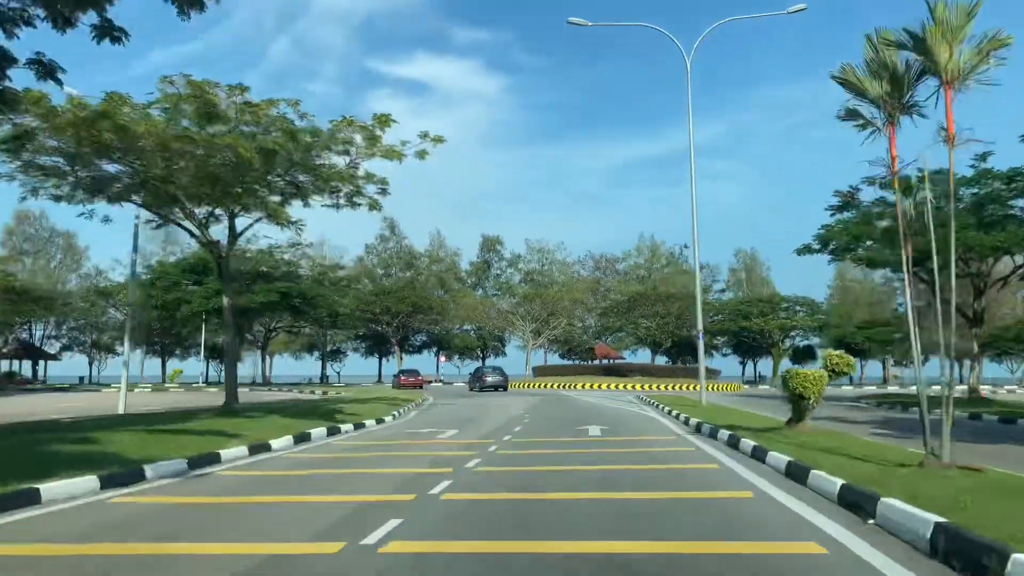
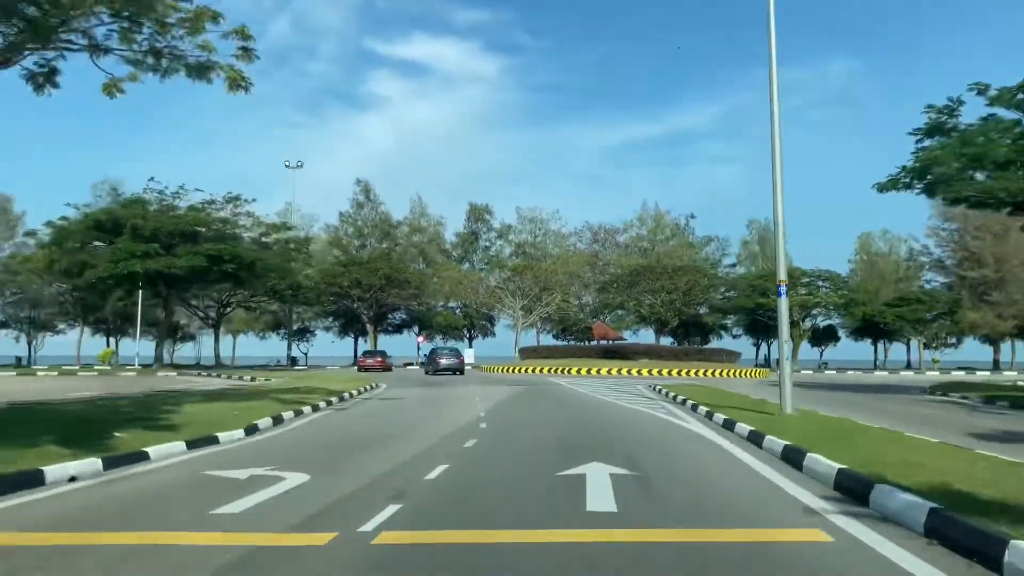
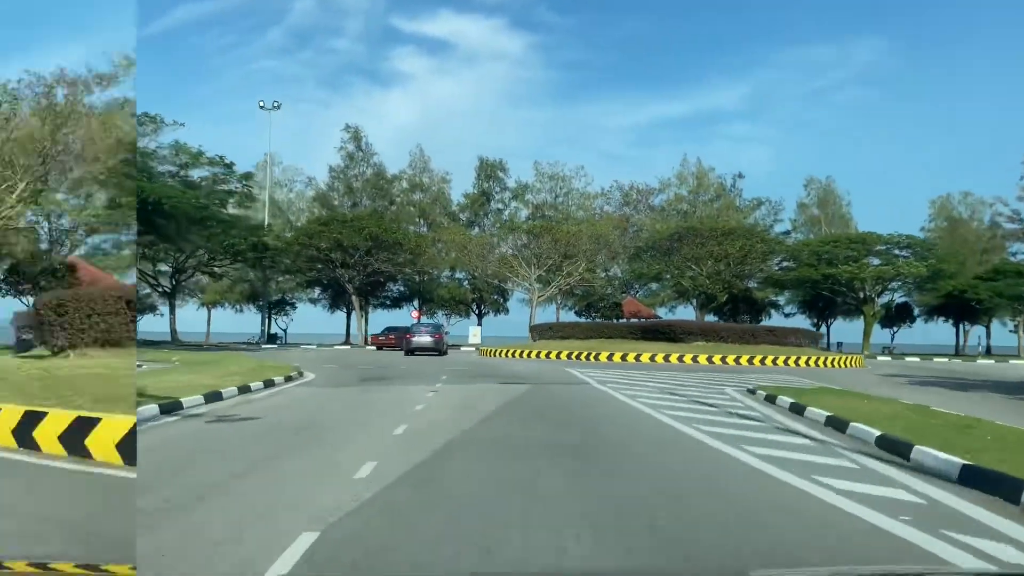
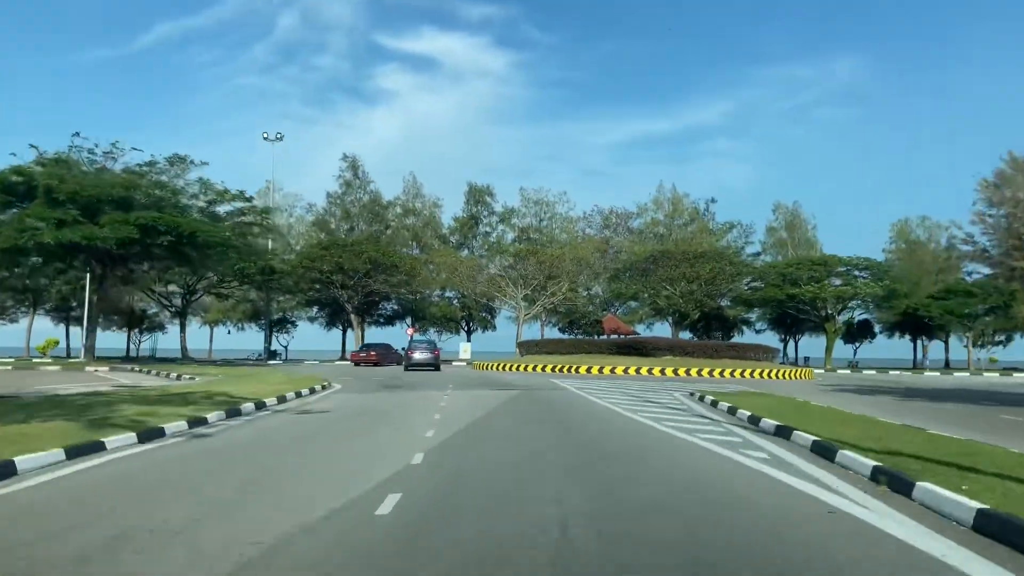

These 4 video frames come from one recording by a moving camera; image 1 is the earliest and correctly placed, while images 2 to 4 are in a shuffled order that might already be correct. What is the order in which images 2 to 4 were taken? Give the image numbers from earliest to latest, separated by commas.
2, 4, 3
